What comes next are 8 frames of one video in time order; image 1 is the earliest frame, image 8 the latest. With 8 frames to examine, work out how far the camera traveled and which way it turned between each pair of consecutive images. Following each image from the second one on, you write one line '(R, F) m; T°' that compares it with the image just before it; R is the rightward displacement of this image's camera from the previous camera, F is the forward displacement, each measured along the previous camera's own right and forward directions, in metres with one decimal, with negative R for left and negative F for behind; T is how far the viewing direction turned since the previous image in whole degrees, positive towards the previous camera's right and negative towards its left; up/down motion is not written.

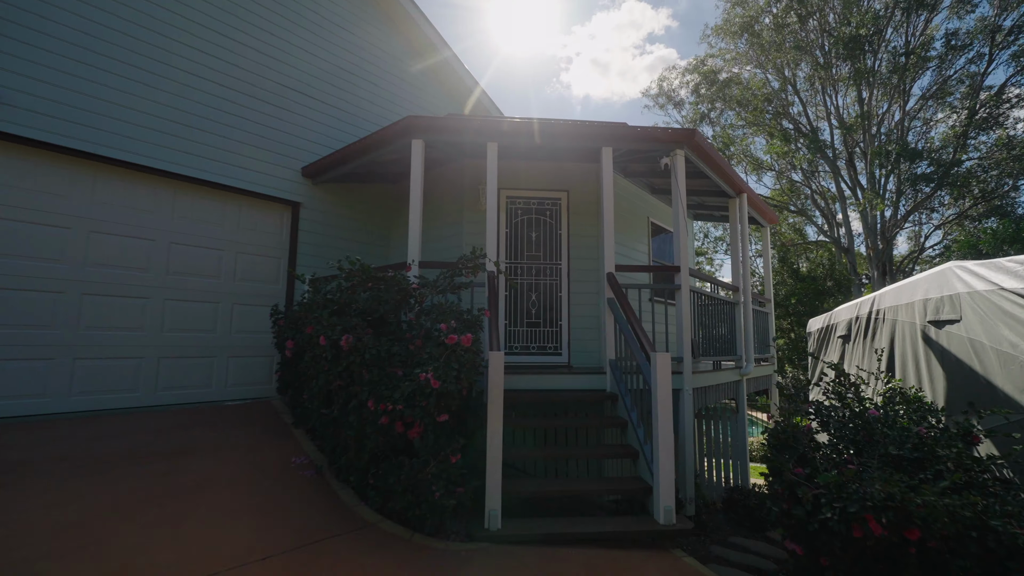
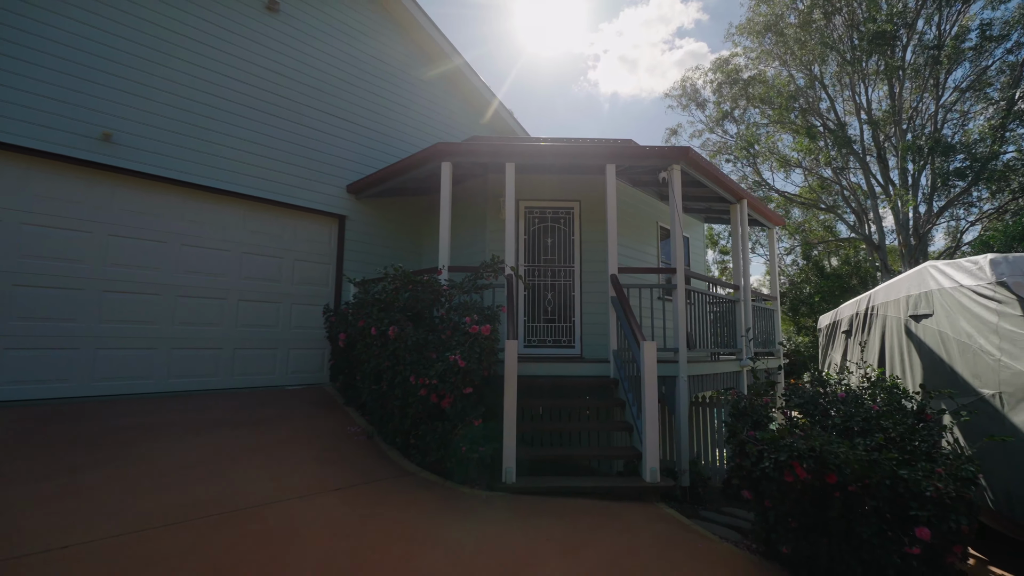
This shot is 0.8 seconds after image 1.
(+0.2, -0.8) m; -3°
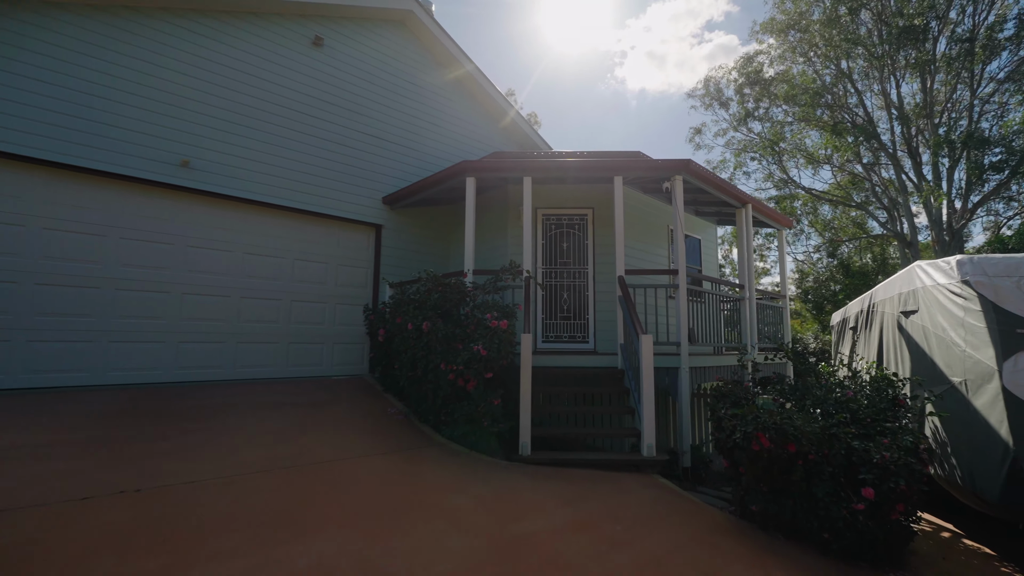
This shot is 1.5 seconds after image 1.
(+0.1, -0.7) m; -3°
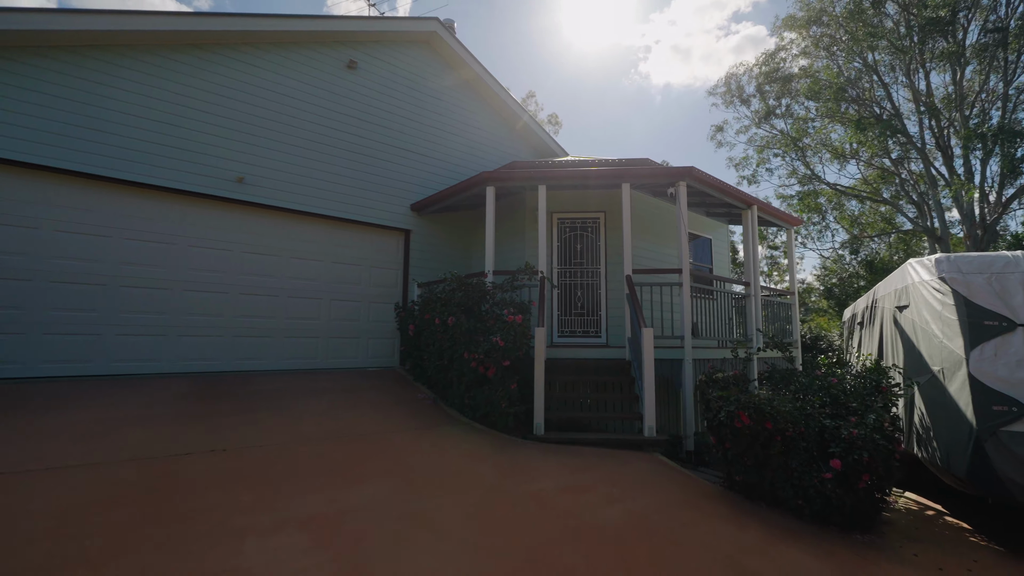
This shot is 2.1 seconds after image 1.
(+0.1, -0.7) m; -3°
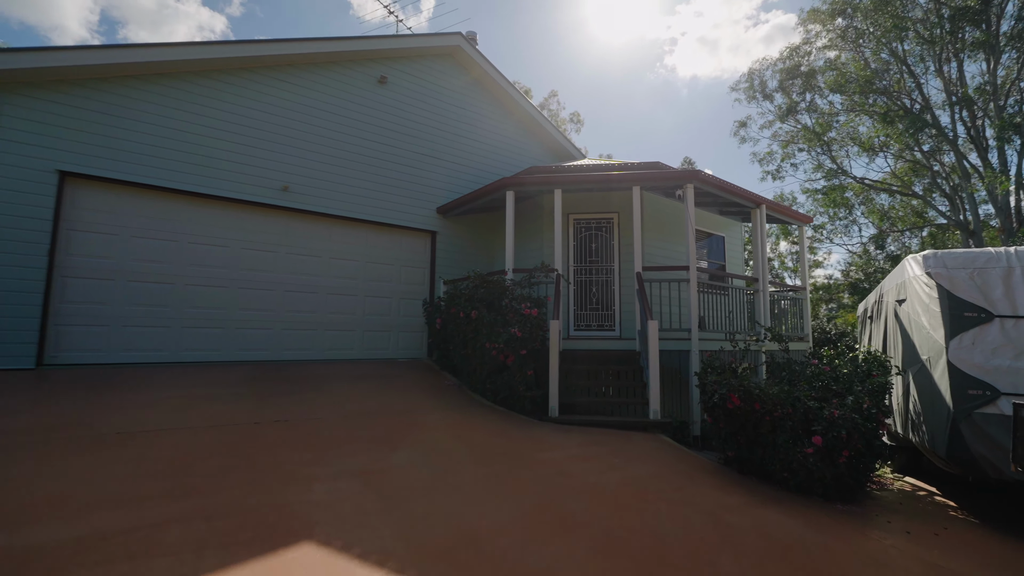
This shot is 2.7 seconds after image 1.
(+0.1, -0.6) m; -3°
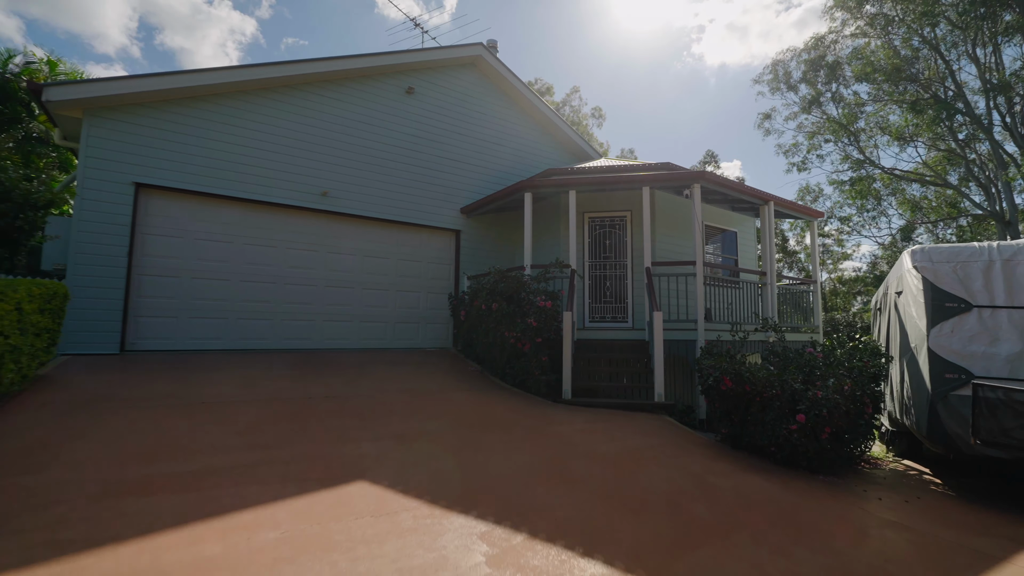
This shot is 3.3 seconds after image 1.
(+0.1, -0.7) m; -3°
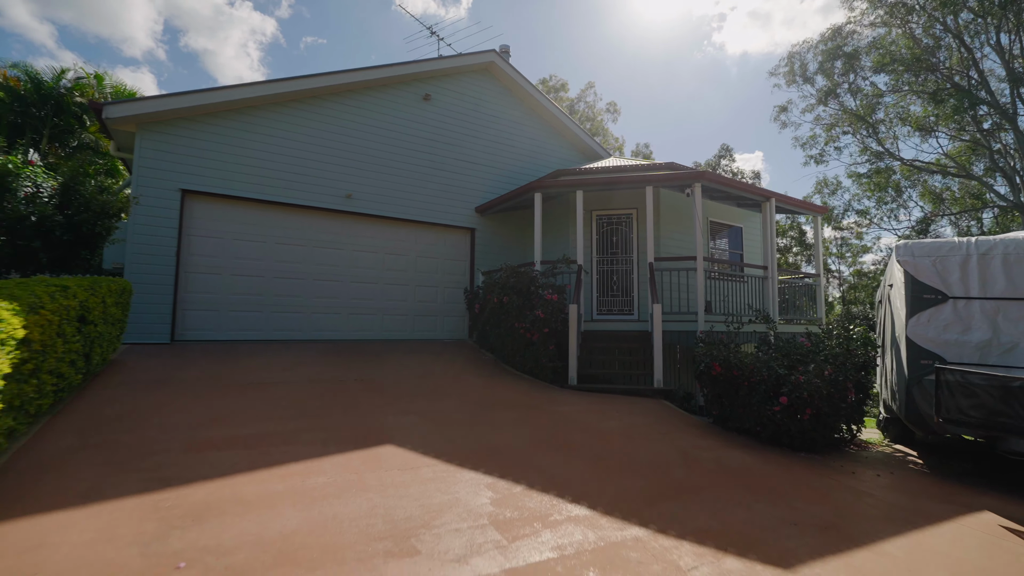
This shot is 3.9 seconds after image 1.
(+0.1, -0.6) m; -2°
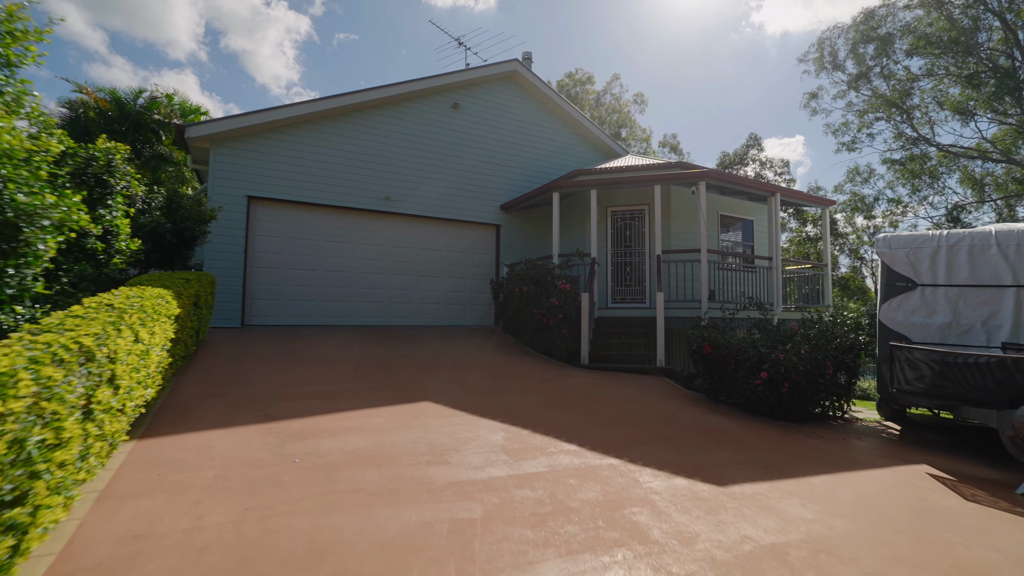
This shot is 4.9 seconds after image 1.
(+0.2, -1.0) m; -4°
